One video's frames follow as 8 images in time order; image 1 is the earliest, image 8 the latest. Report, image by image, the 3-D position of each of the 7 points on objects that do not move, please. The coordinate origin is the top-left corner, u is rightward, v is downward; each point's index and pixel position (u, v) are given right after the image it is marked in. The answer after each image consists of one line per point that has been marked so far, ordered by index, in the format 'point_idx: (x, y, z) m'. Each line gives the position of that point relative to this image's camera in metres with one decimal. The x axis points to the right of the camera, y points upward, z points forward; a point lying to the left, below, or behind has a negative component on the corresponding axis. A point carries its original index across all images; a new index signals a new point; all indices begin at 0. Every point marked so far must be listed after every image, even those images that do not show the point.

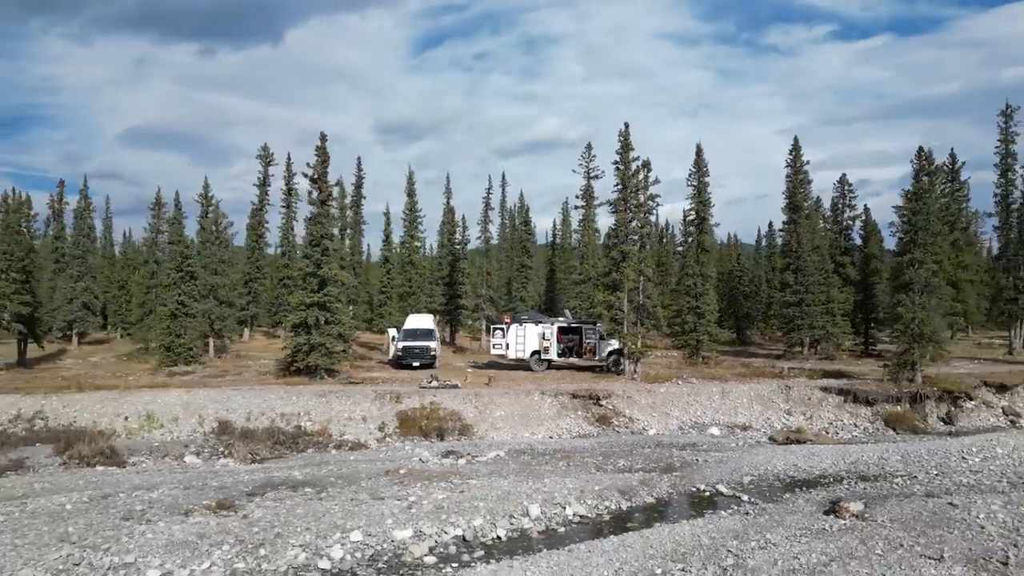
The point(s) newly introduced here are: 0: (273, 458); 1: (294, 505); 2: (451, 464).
0: (-6.2, -4.4, +19.5) m
1: (-4.1, -4.2, +14.4) m
2: (-1.4, -4.3, +18.4) m
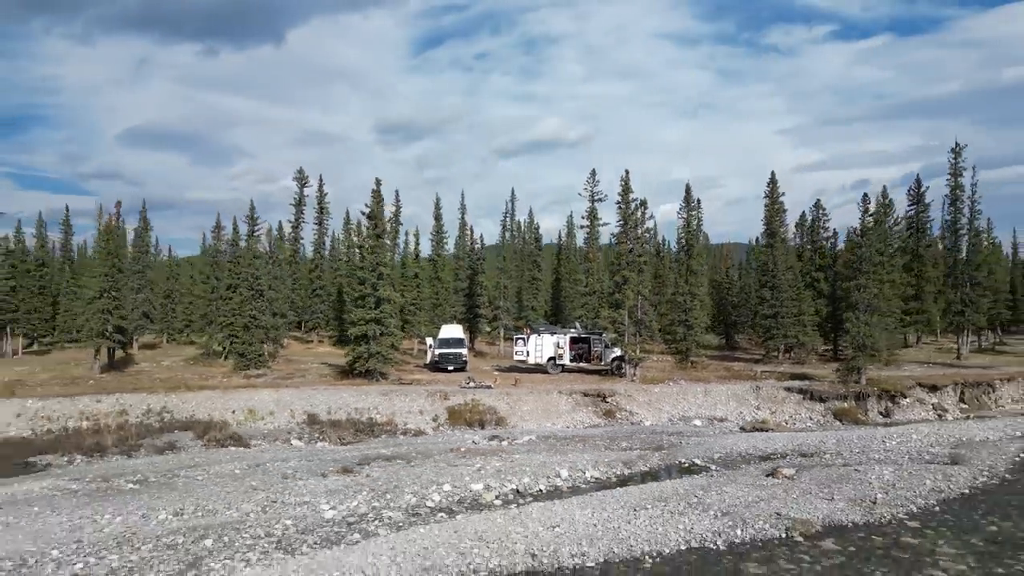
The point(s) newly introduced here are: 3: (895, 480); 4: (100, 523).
0: (-5.2, -5.2, +25.6) m
1: (-3.1, -5.0, +20.6) m
2: (-0.5, -5.1, +24.5) m
3: (+10.0, -5.1, +19.8) m
4: (-8.6, -5.0, +16.0) m
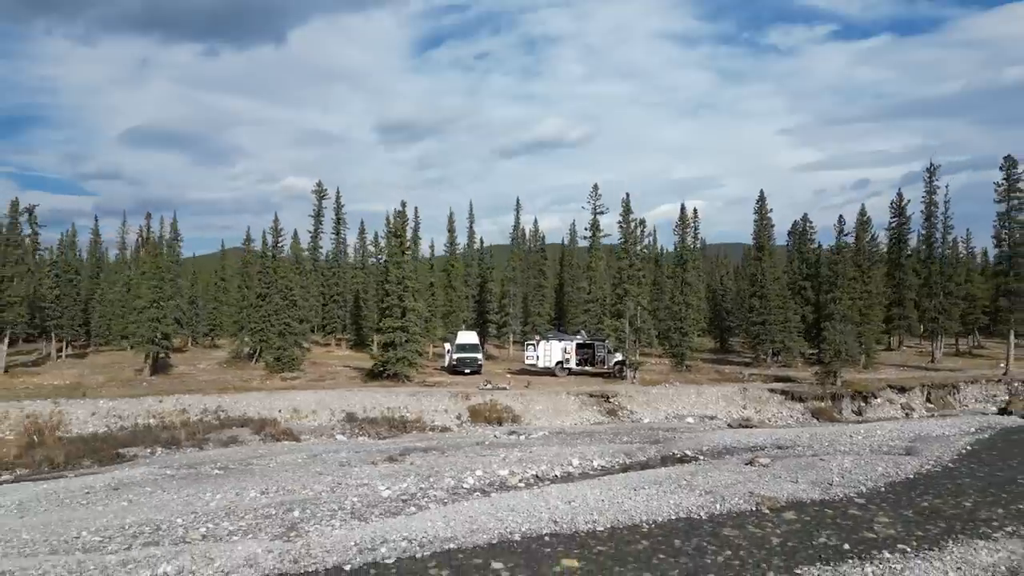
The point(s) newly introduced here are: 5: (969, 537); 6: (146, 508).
0: (-4.6, -5.8, +29.4) m
1: (-2.5, -5.6, +24.4) m
2: (+0.2, -5.7, +28.3) m
3: (+10.6, -5.6, +23.6) m
4: (-8.0, -5.6, +19.9) m
5: (+10.4, -5.6, +17.1) m
6: (-9.1, -5.5, +19.1) m
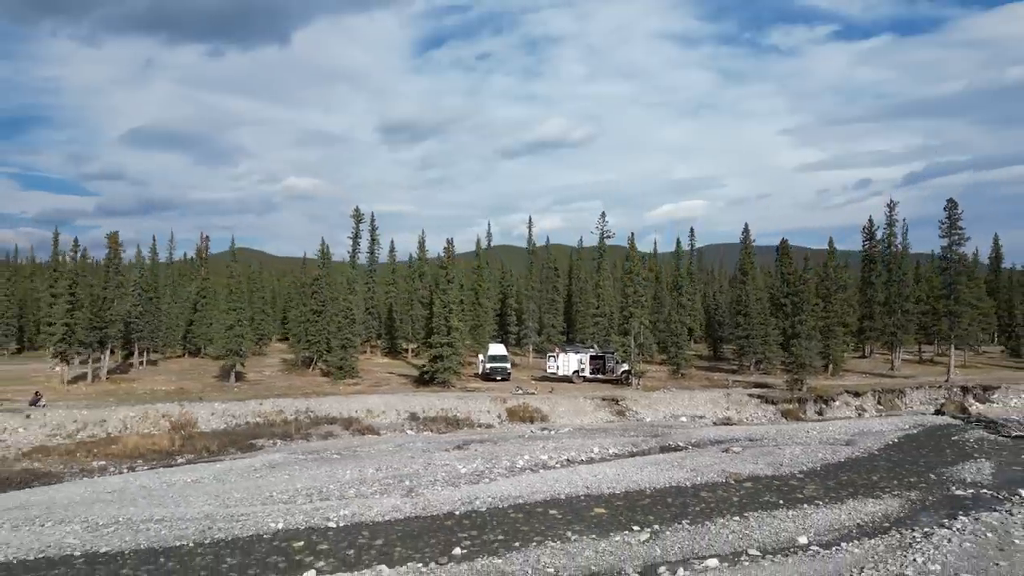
0: (-3.0, -7.2, +37.8) m
1: (-0.9, -7.0, +32.7) m
2: (+1.7, -7.1, +36.7) m
3: (+12.2, -7.0, +31.9) m
4: (-6.4, -7.0, +28.2) m
5: (+12.0, -7.0, +25.5) m
6: (-7.5, -6.9, +27.5) m
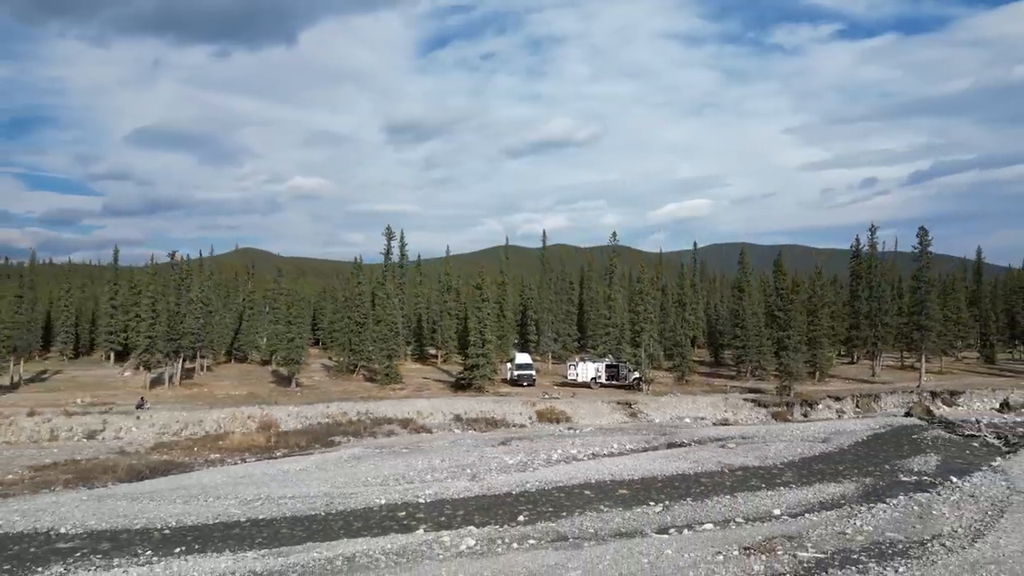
0: (-1.2, -8.5, +44.9) m
1: (+0.9, -8.3, +39.8) m
2: (+3.6, -8.4, +43.7) m
3: (+14.0, -8.3, +38.9) m
4: (-4.6, -8.3, +35.3) m
5: (+13.8, -8.3, +32.5) m
6: (-5.7, -8.3, +34.6) m
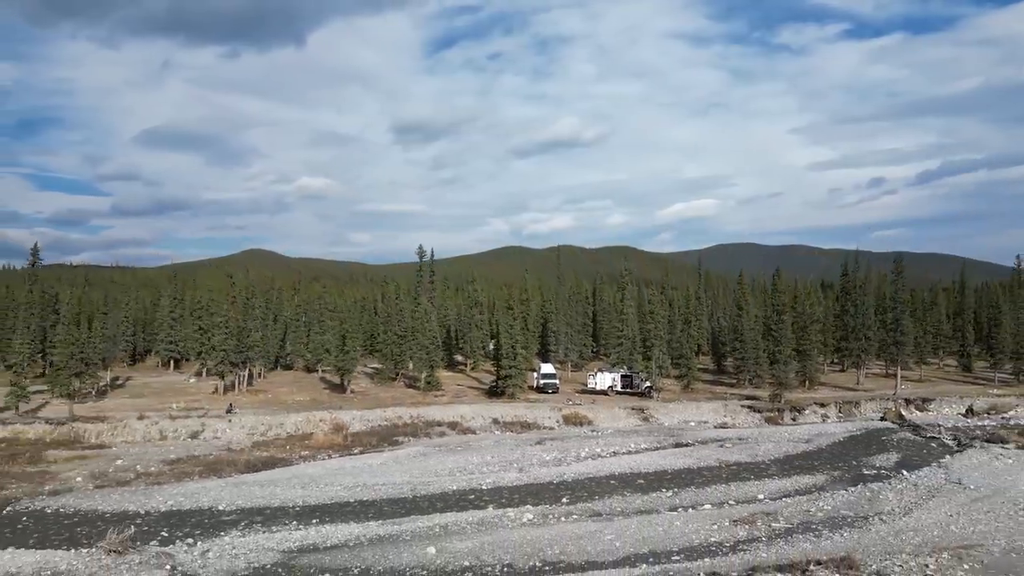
0: (+1.1, -10.2, +53.2) m
1: (+3.1, -10.0, +48.1) m
2: (+5.8, -10.1, +52.0) m
3: (+16.2, -10.1, +47.1) m
4: (-2.4, -10.0, +43.6) m
5: (+15.9, -10.0, +40.7) m
6: (-3.6, -9.9, +42.9) m
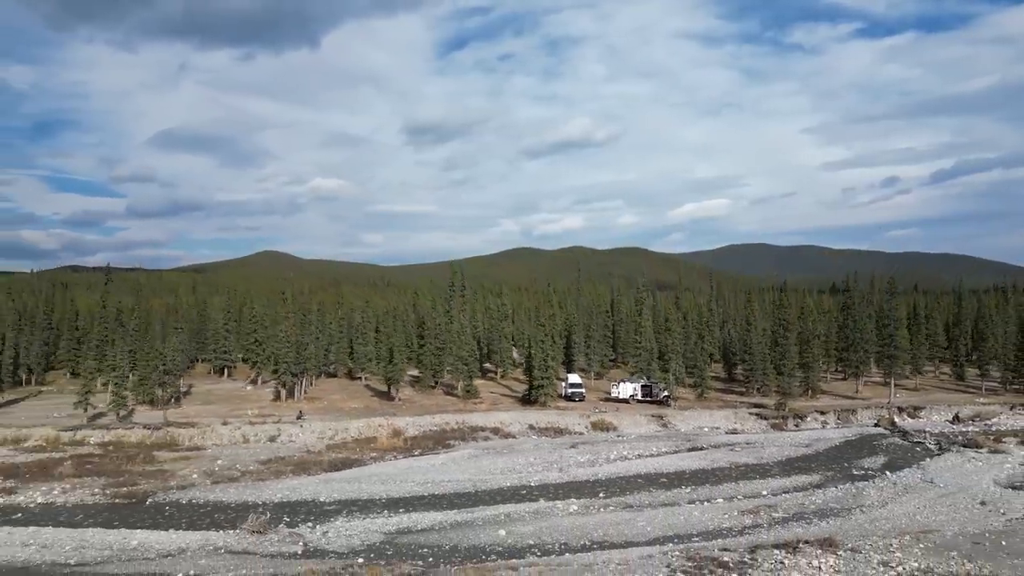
0: (+3.9, -11.9, +60.6) m
1: (+5.9, -11.8, +55.5) m
2: (+8.7, -11.9, +59.3) m
3: (+19.0, -11.8, +54.3) m
4: (+0.3, -11.8, +51.1) m
5: (+18.6, -11.8, +47.9) m
6: (-0.9, -11.7, +50.4) m
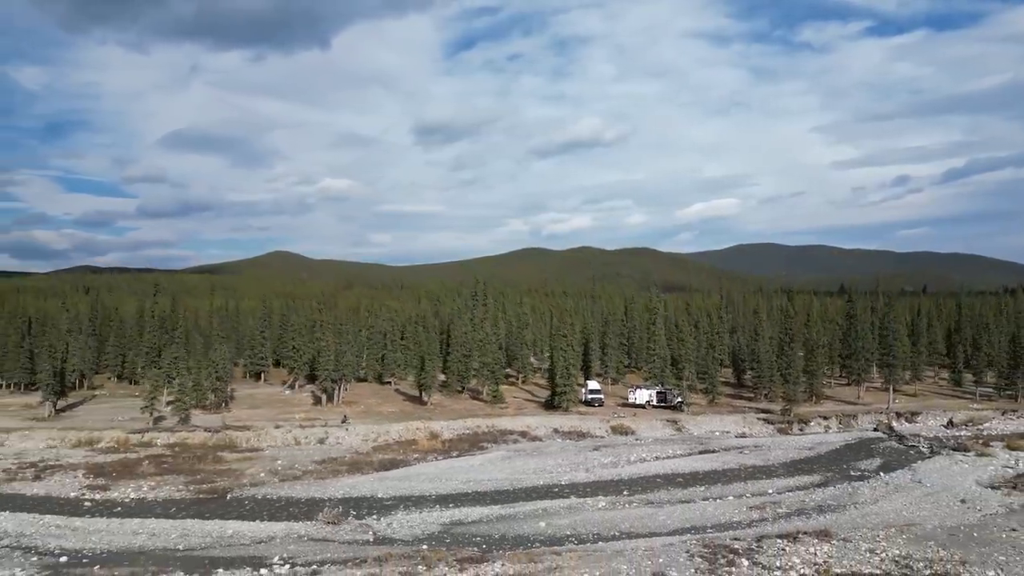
0: (+6.3, -13.3, +66.1) m
1: (+8.2, -13.1, +61.0) m
2: (+11.0, -13.2, +64.8) m
3: (+21.3, -13.2, +59.7) m
4: (+2.6, -13.1, +56.7) m
5: (+20.8, -13.2, +53.3) m
6: (+1.4, -13.1, +56.0) m
